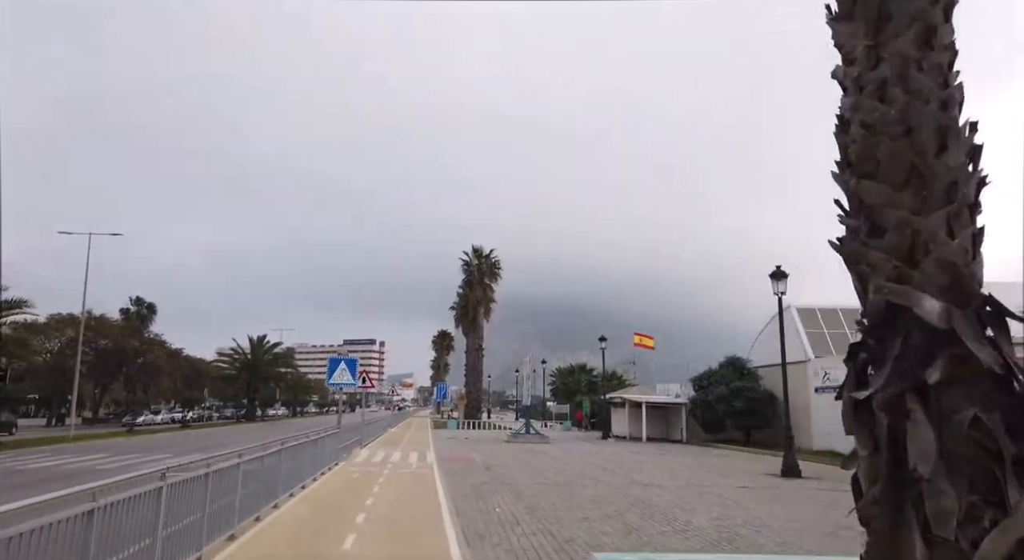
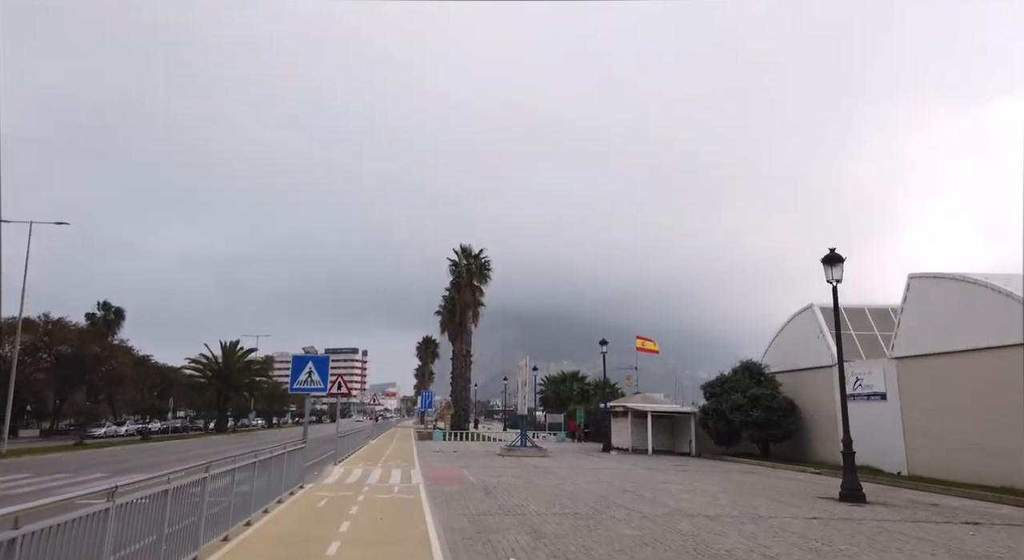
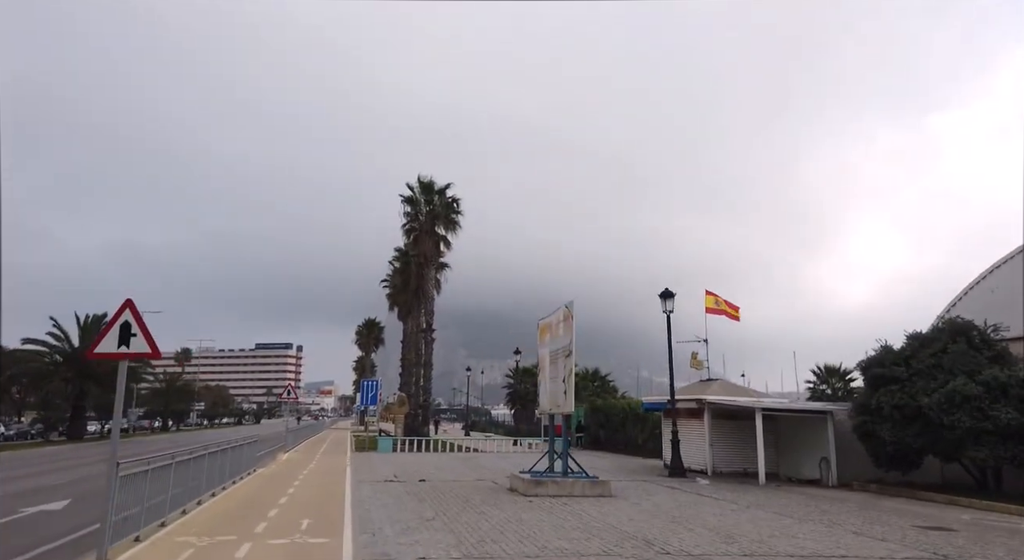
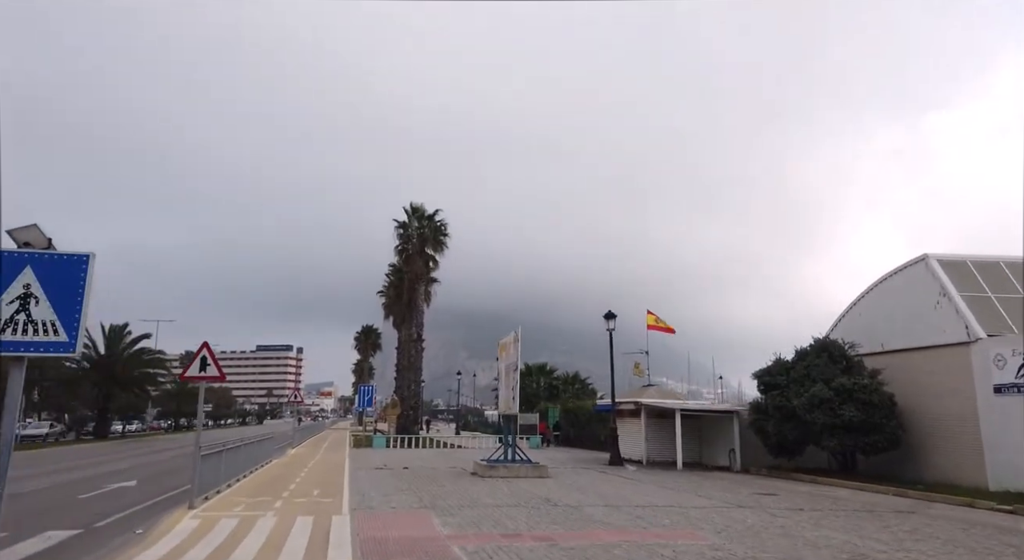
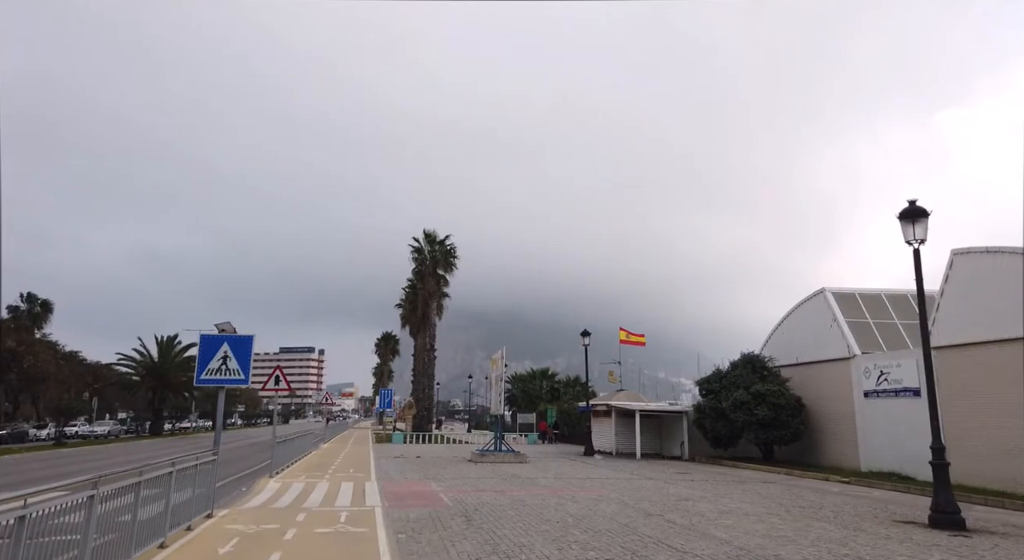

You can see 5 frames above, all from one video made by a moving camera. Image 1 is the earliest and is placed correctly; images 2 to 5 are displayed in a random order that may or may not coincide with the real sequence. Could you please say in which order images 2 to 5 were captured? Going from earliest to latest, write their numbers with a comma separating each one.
2, 5, 4, 3
